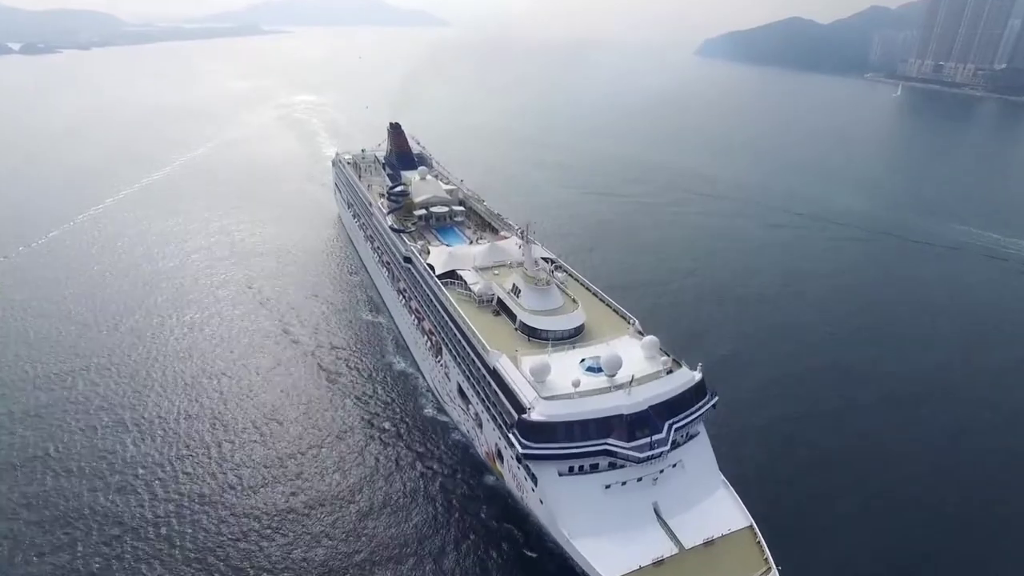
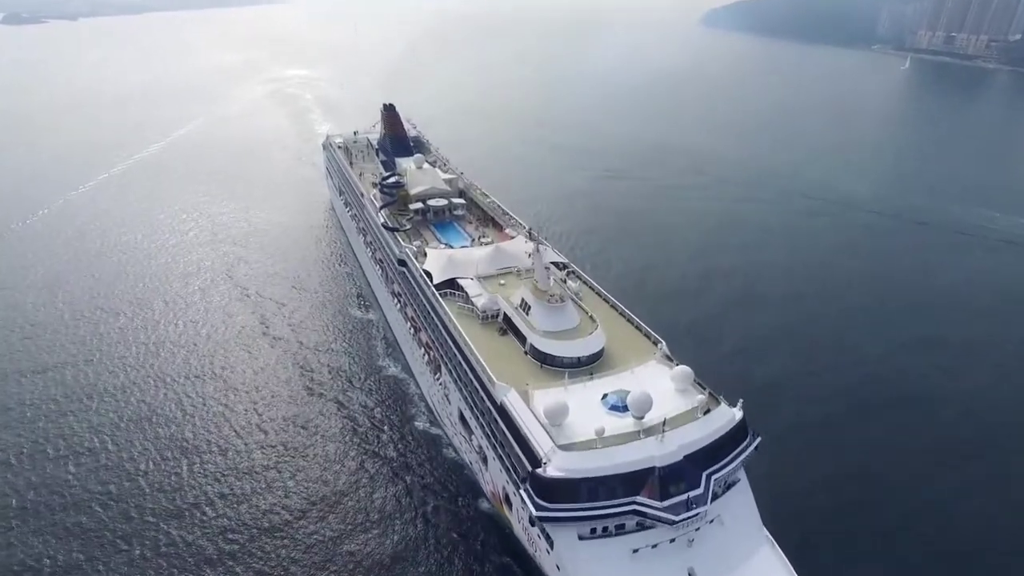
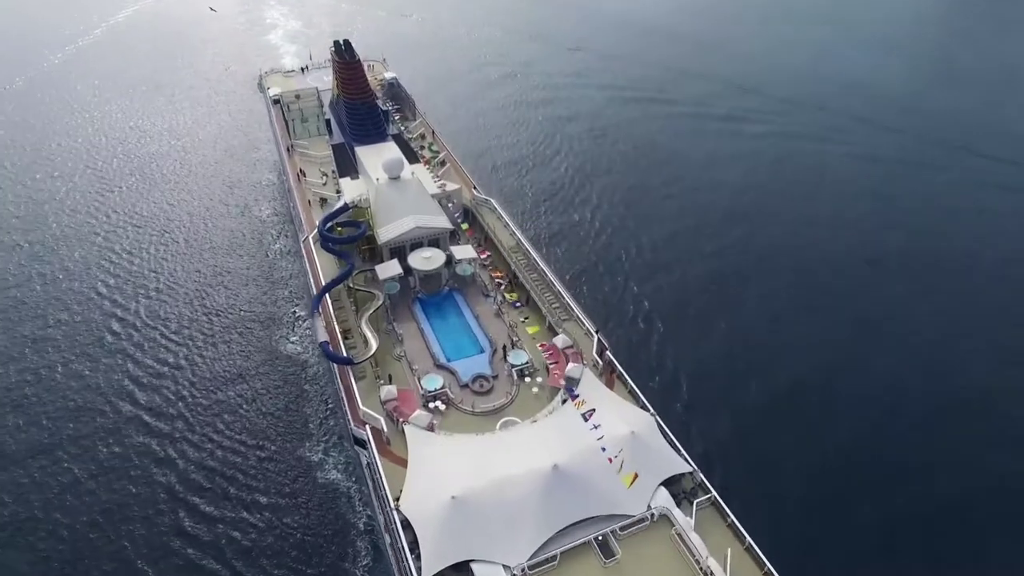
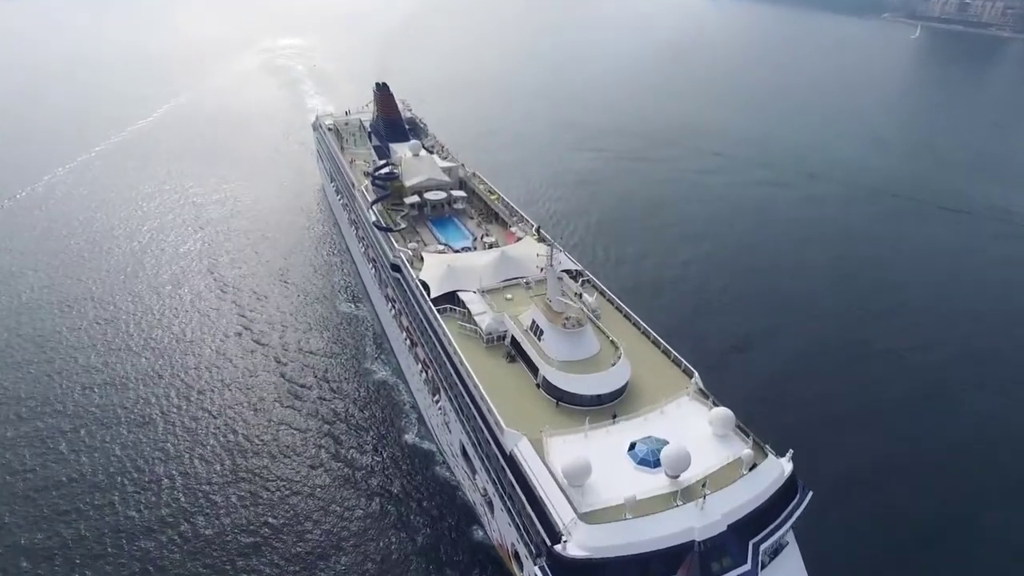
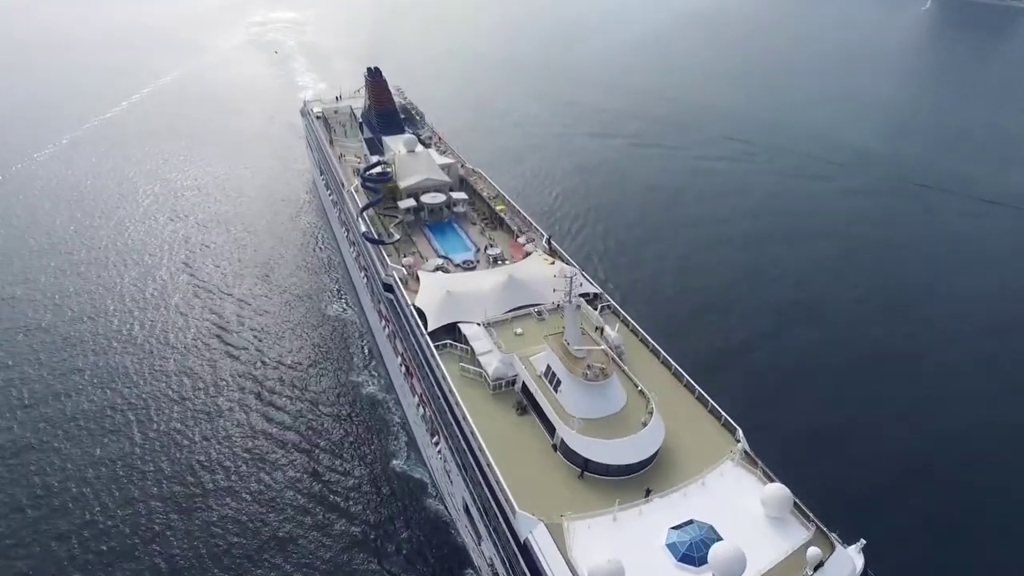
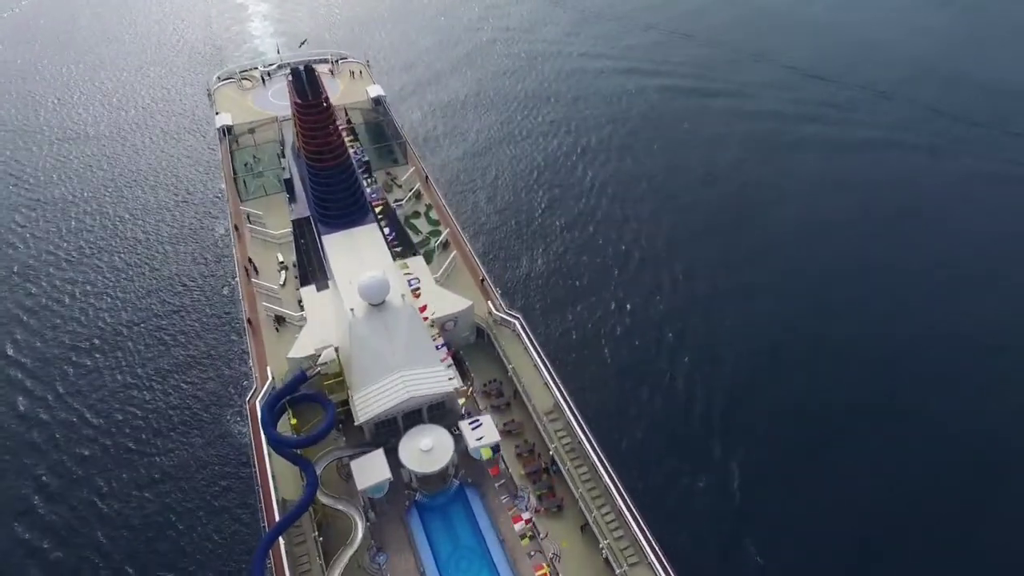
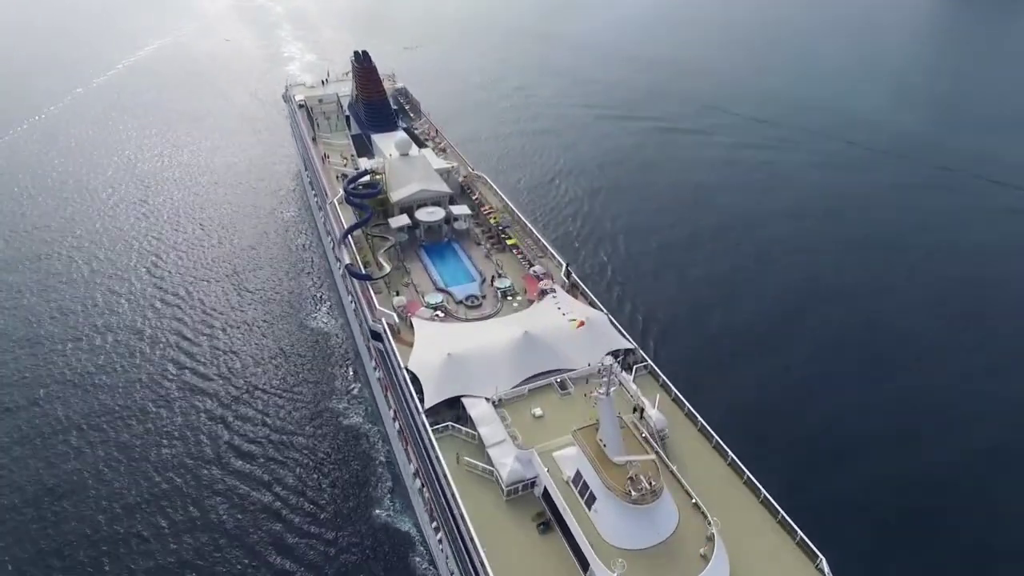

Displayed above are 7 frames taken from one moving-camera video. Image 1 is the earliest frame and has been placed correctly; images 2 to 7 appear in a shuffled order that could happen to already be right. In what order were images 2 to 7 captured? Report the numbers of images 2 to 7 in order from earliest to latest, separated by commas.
2, 4, 5, 7, 3, 6
